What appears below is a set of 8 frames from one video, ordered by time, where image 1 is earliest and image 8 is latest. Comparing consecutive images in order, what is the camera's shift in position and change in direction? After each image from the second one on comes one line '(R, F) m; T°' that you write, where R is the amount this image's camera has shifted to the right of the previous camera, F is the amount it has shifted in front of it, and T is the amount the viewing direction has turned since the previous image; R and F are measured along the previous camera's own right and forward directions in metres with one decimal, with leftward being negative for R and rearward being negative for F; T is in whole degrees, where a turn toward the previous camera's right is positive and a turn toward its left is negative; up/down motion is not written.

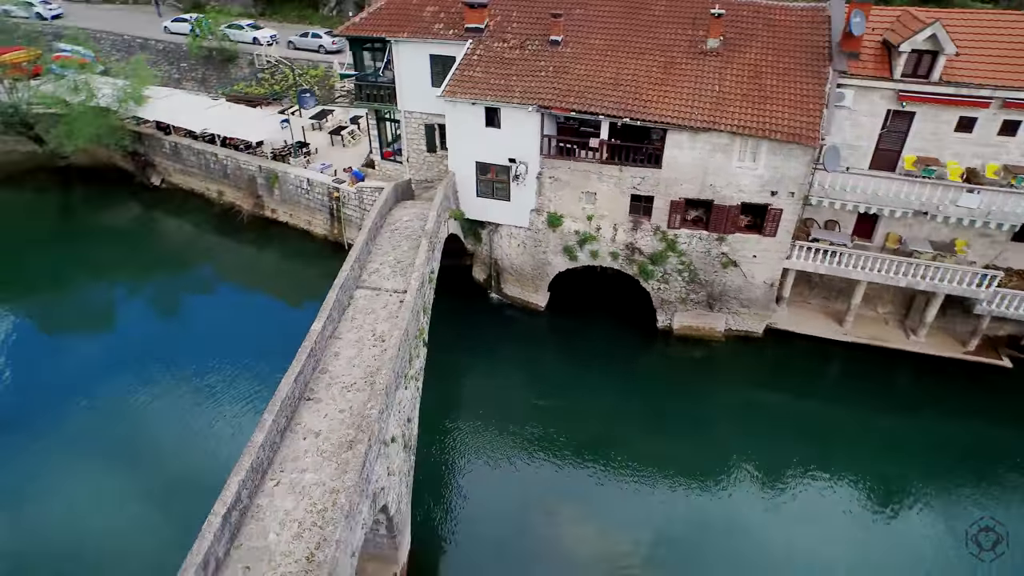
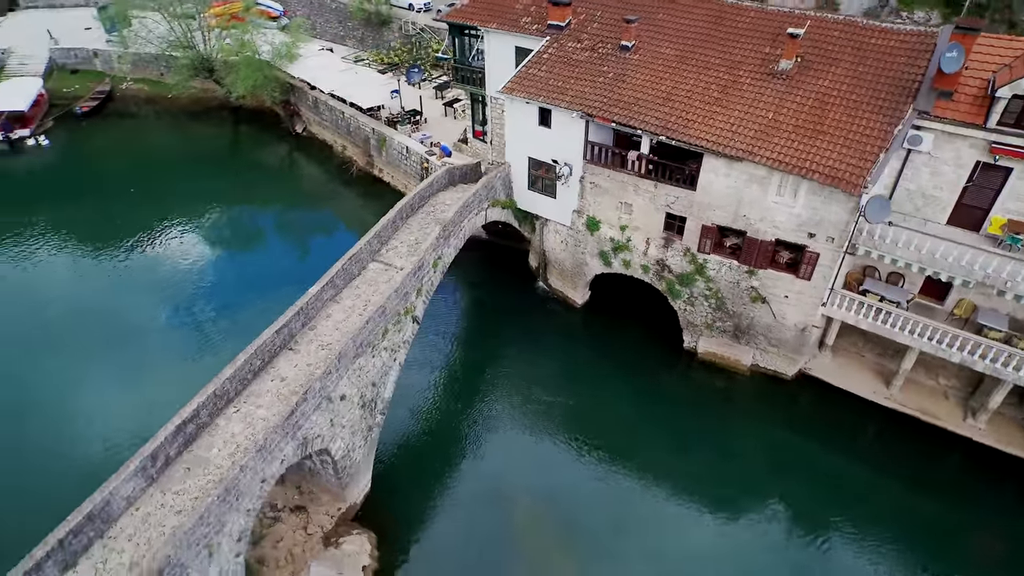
(+5.7, -0.5) m; -15°
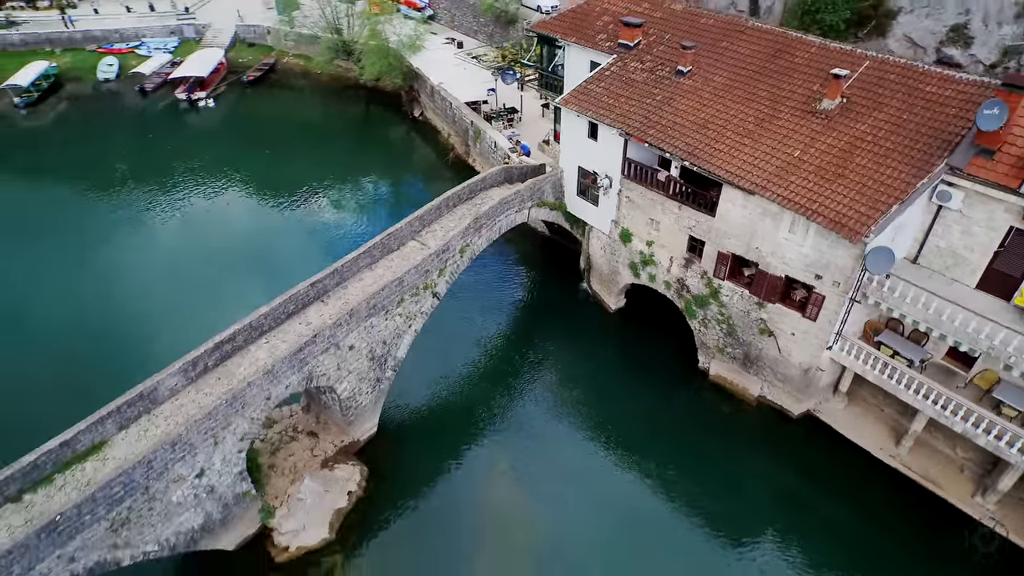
(+4.6, -1.8) m; -12°
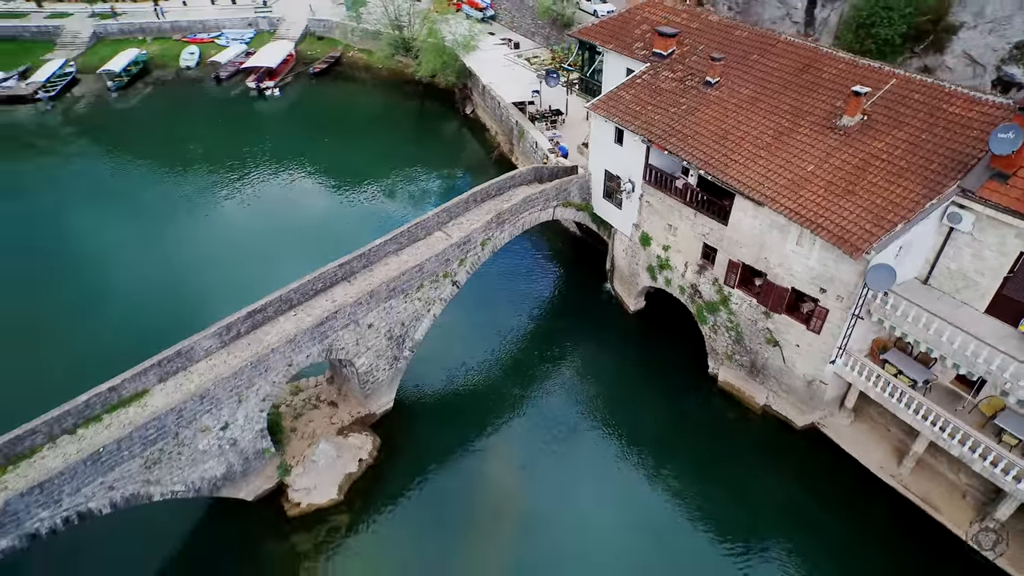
(+1.7, -1.1) m; -5°
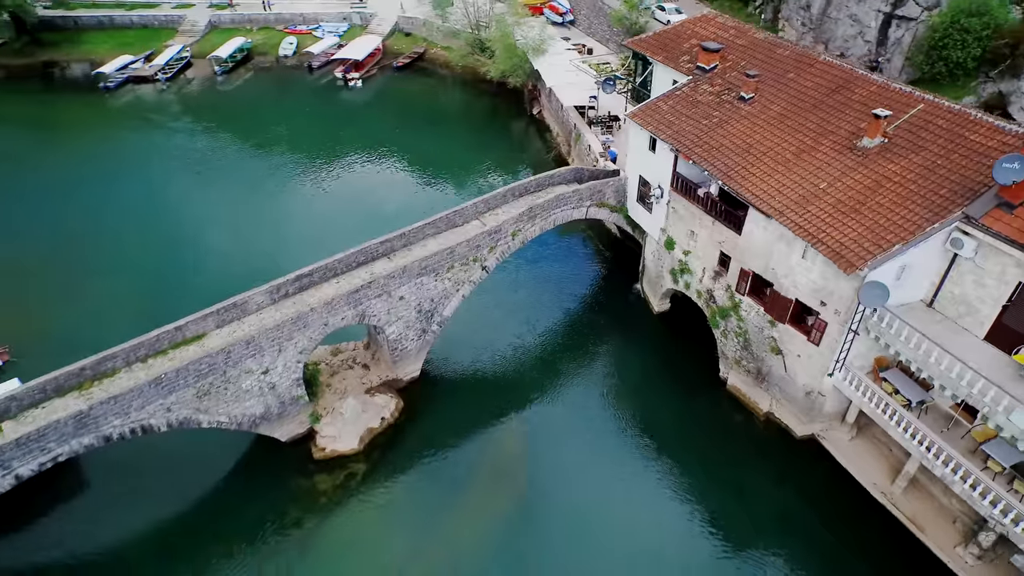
(+2.3, -1.9) m; -7°
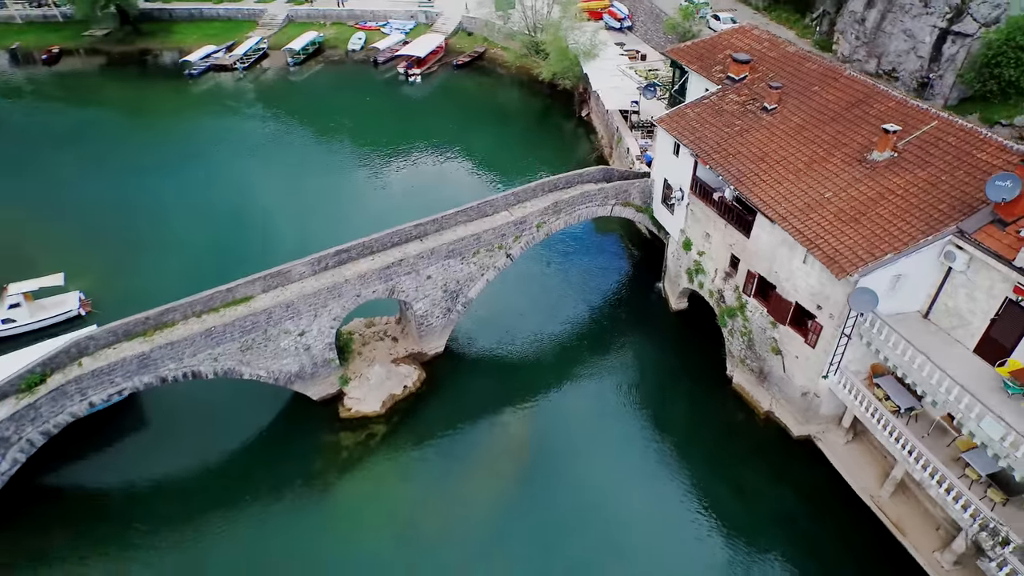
(+1.7, -1.9) m; -5°
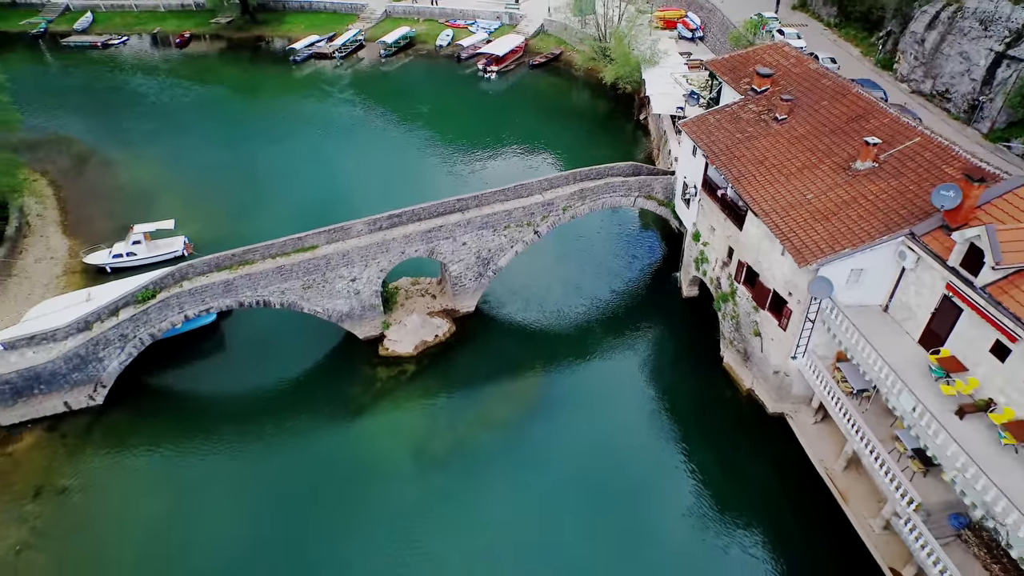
(+3.0, -4.2) m; -7°
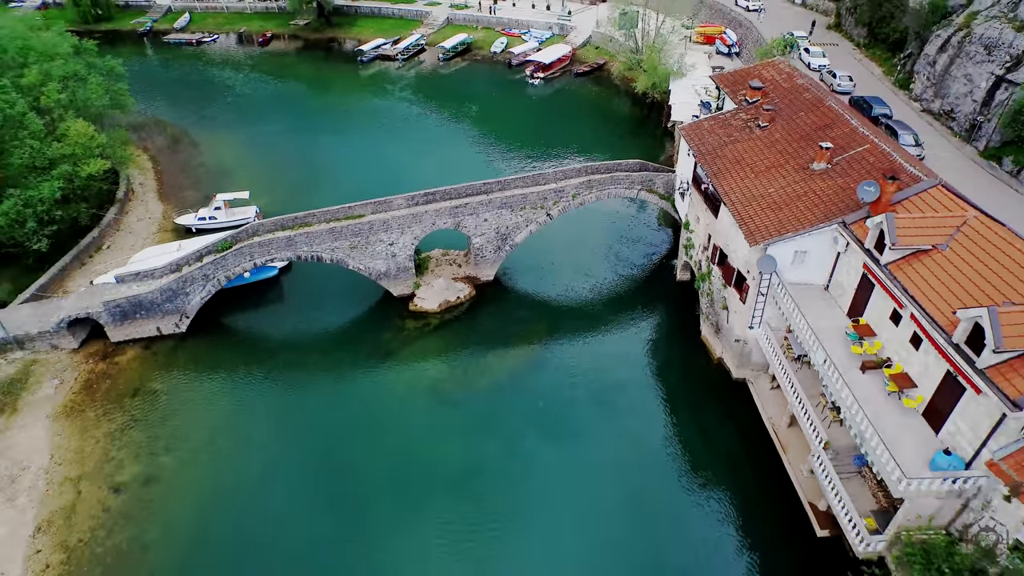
(+2.6, -5.6) m; -5°
